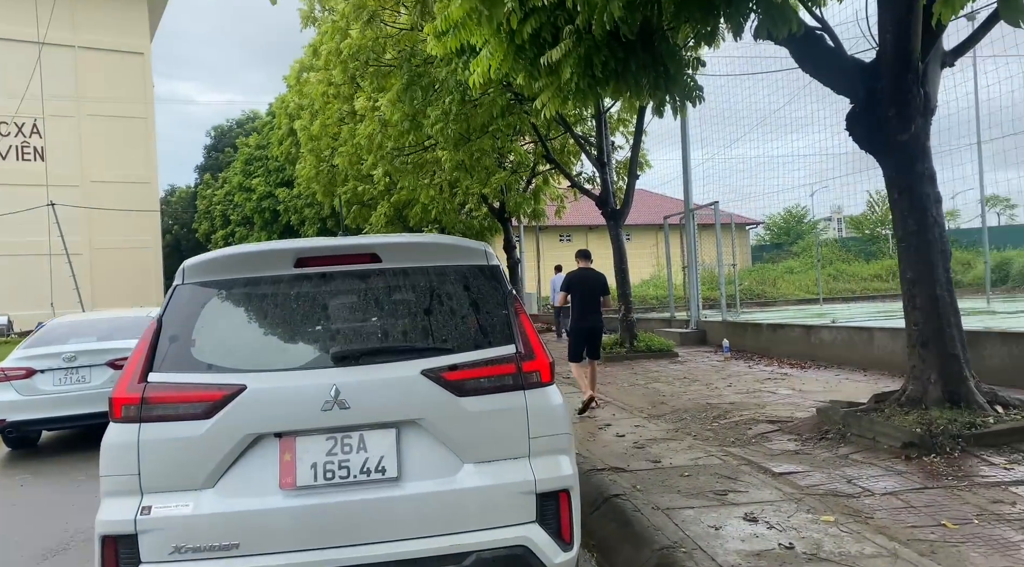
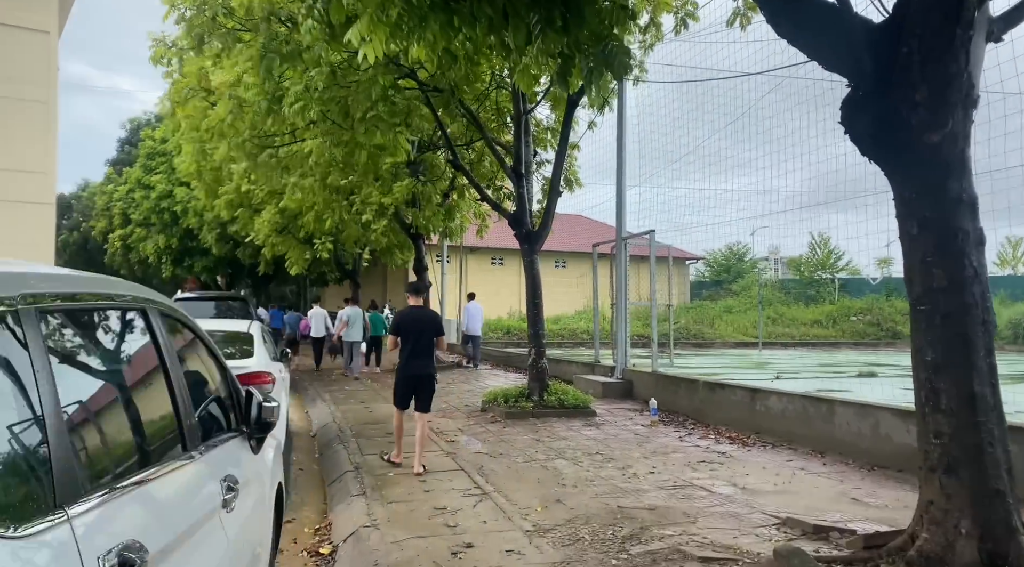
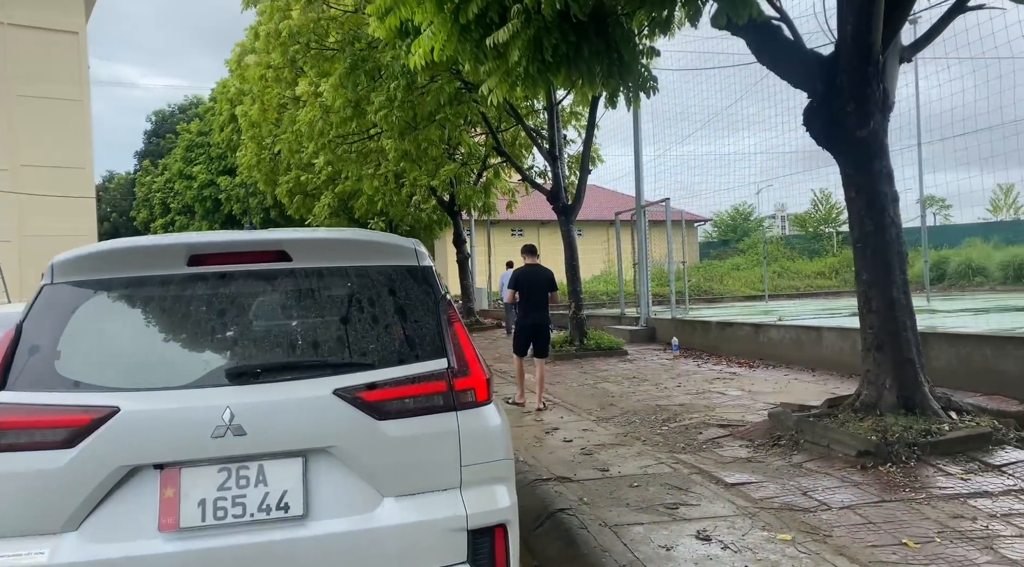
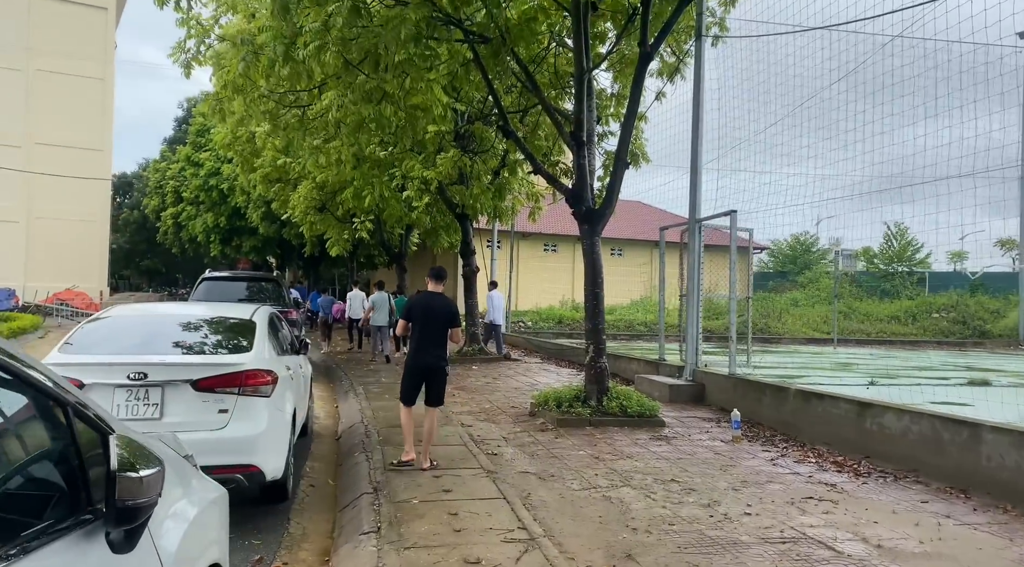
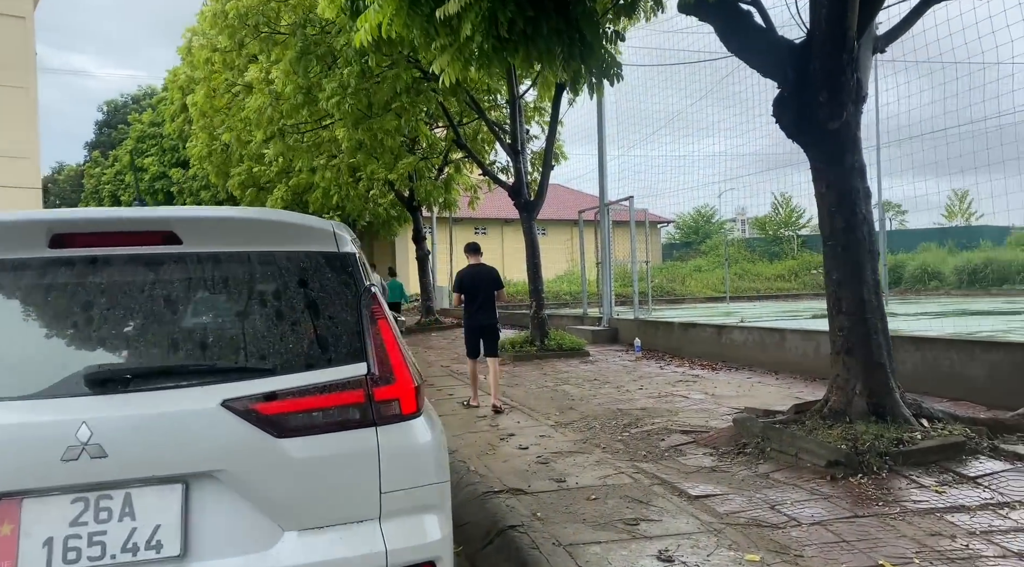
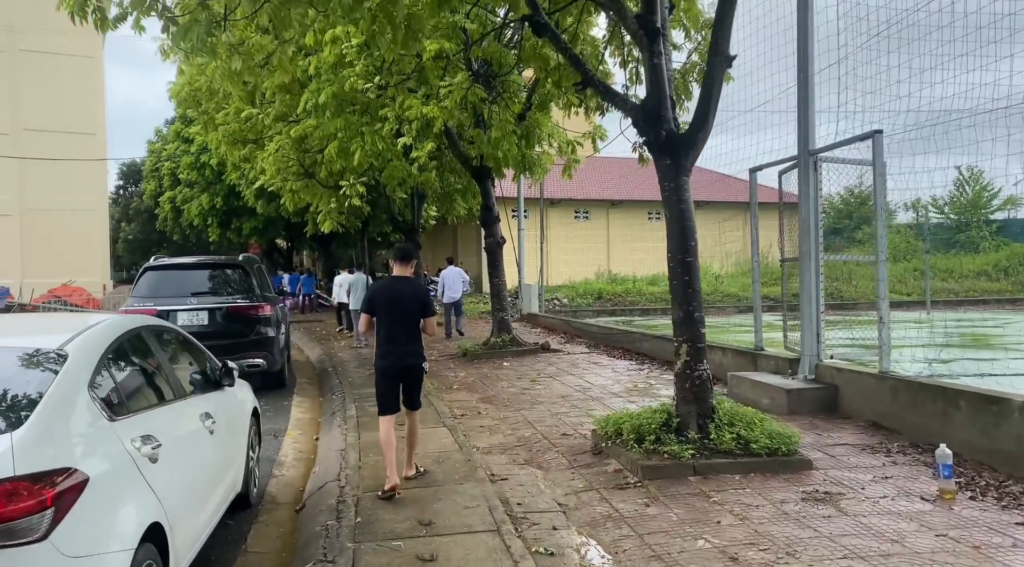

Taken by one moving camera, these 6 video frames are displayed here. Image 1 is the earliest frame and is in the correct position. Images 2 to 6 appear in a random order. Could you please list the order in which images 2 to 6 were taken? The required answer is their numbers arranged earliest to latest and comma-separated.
3, 5, 2, 4, 6
